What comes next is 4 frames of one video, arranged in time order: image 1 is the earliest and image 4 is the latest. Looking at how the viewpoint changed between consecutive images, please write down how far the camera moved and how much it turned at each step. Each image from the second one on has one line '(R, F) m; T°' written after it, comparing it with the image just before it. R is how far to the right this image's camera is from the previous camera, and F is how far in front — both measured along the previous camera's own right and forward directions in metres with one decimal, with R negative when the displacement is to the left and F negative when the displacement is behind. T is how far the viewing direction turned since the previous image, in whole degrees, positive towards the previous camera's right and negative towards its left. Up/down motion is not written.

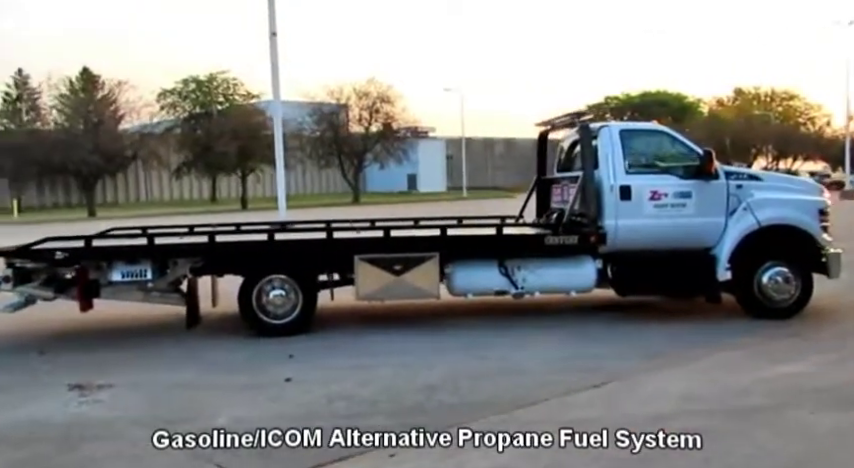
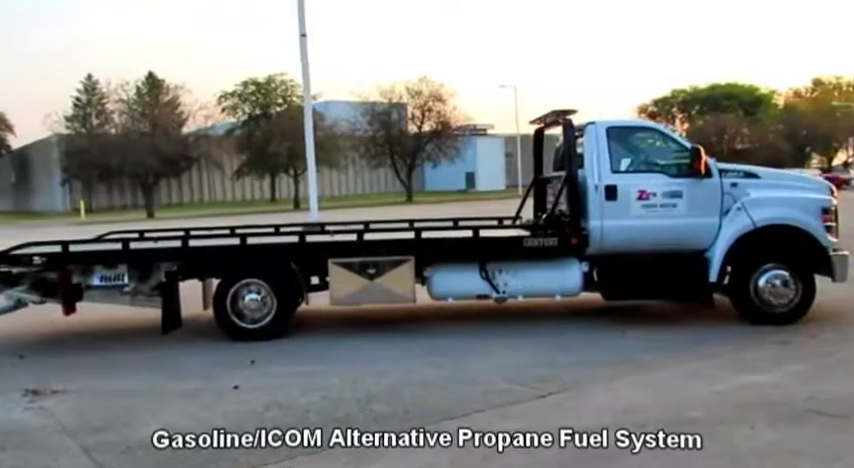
(+1.0, +0.2) m; -4°
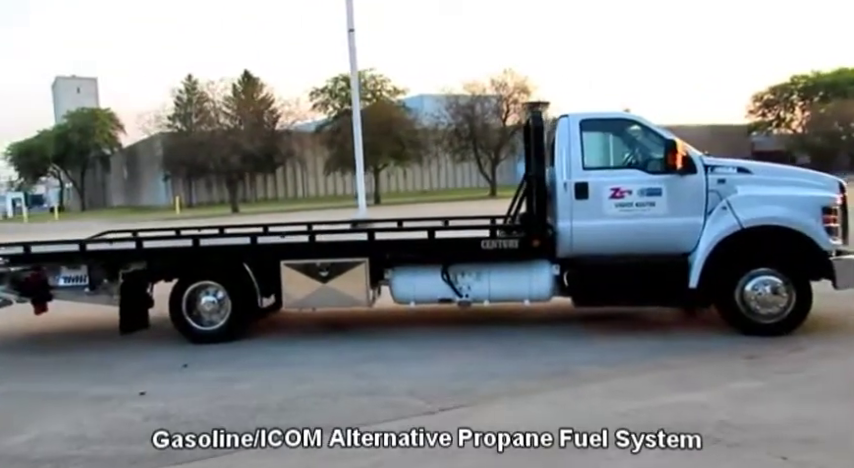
(+1.5, +0.5) m; -7°
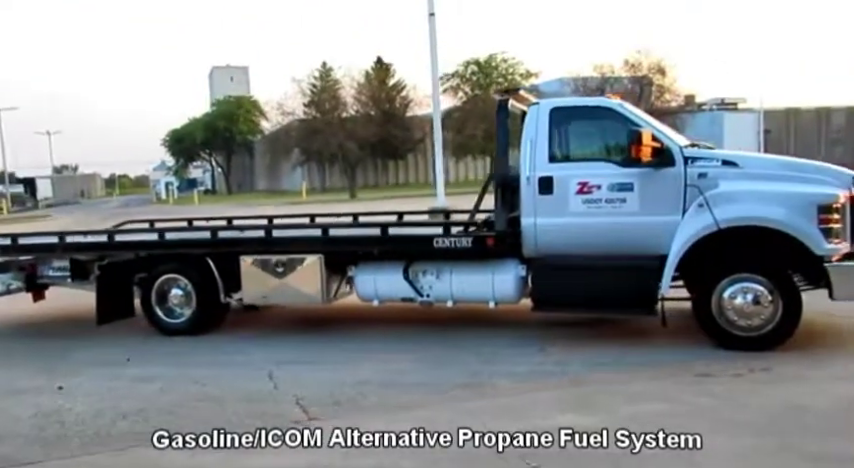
(+1.8, +0.6) m; -10°
